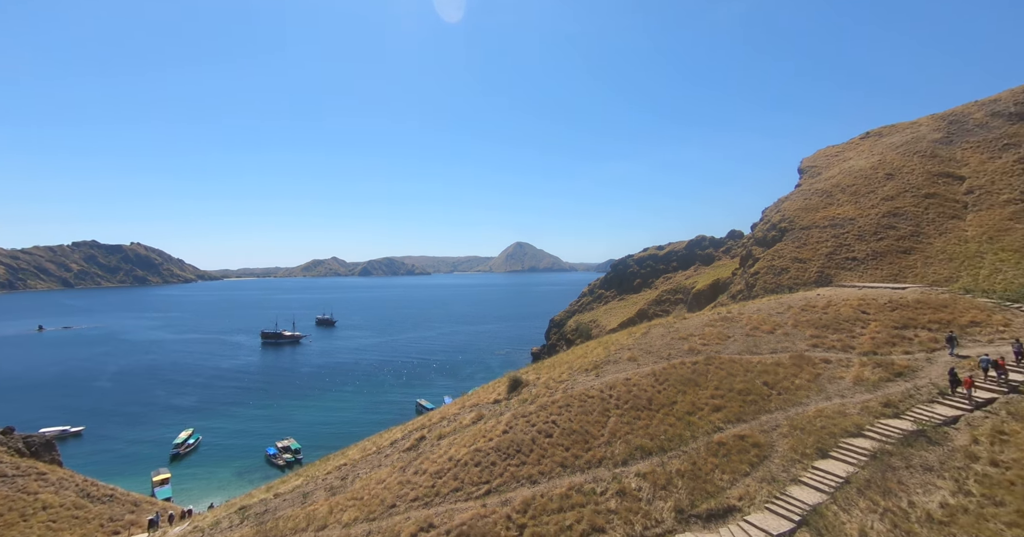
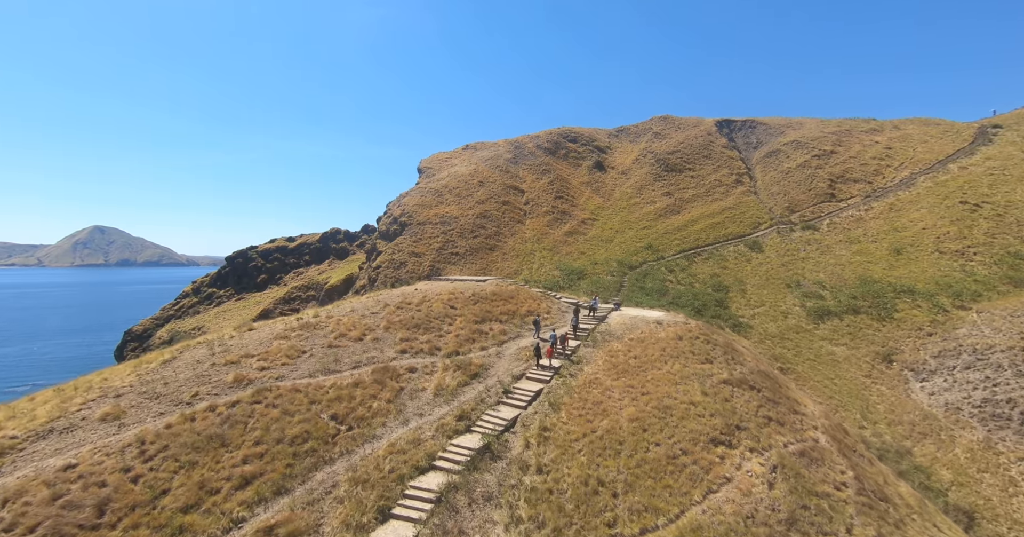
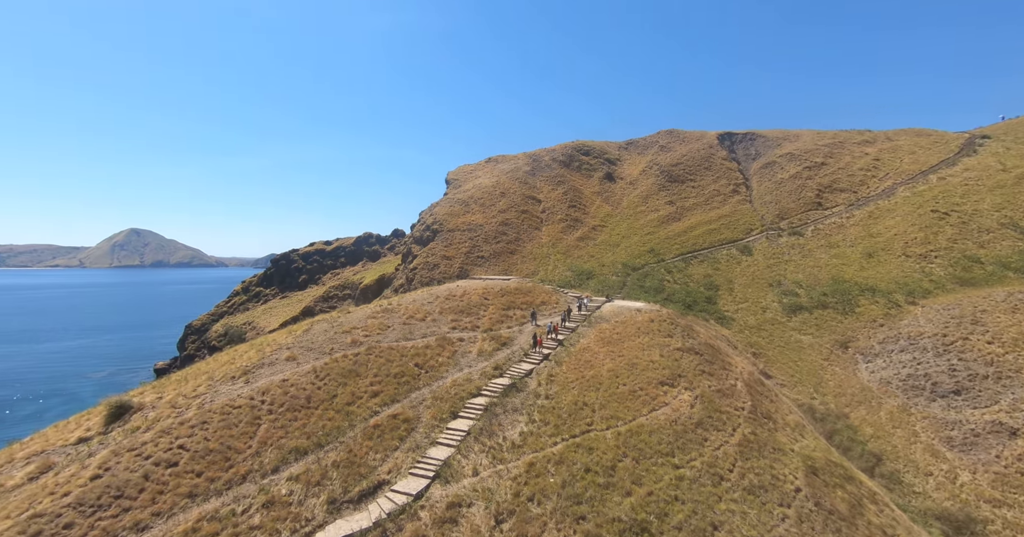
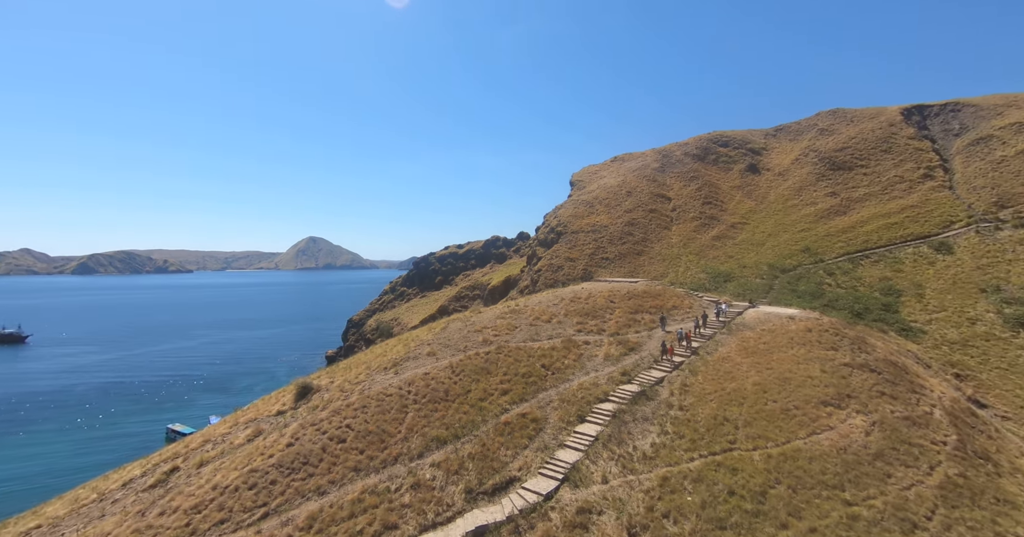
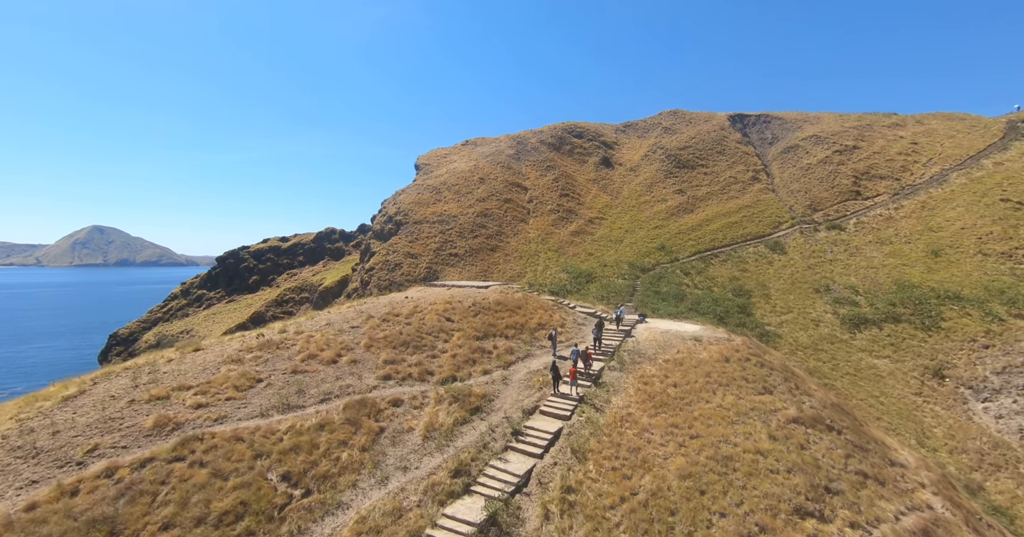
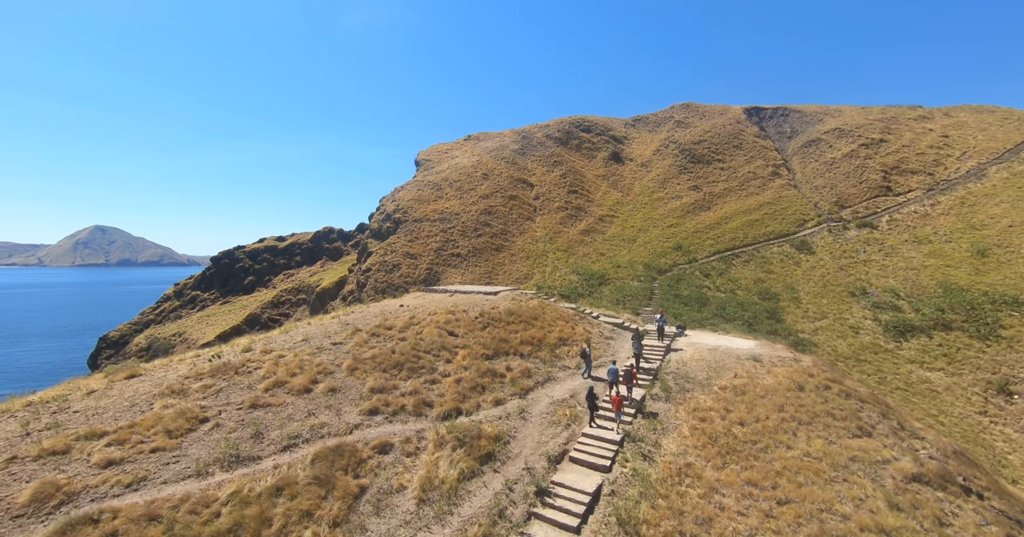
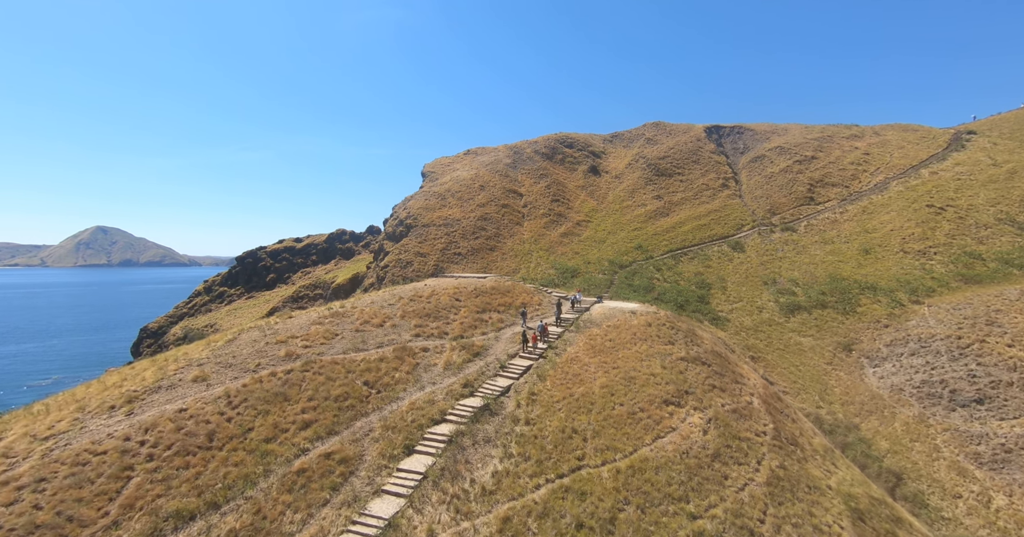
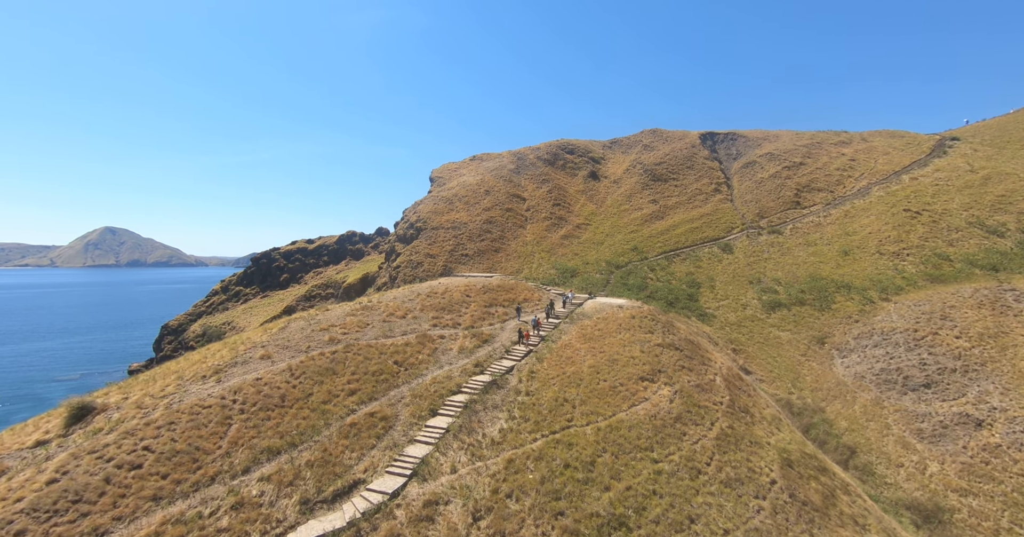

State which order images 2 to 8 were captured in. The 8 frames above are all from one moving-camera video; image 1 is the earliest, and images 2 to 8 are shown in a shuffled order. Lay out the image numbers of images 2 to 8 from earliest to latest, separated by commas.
4, 3, 8, 7, 2, 5, 6
